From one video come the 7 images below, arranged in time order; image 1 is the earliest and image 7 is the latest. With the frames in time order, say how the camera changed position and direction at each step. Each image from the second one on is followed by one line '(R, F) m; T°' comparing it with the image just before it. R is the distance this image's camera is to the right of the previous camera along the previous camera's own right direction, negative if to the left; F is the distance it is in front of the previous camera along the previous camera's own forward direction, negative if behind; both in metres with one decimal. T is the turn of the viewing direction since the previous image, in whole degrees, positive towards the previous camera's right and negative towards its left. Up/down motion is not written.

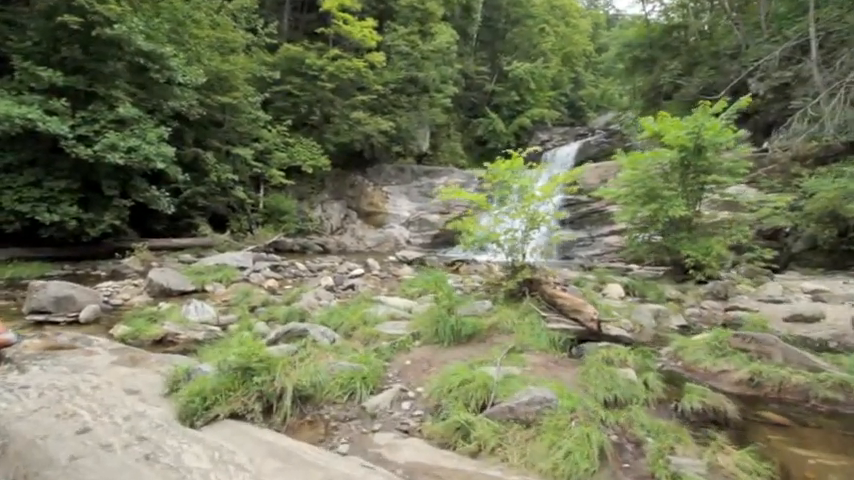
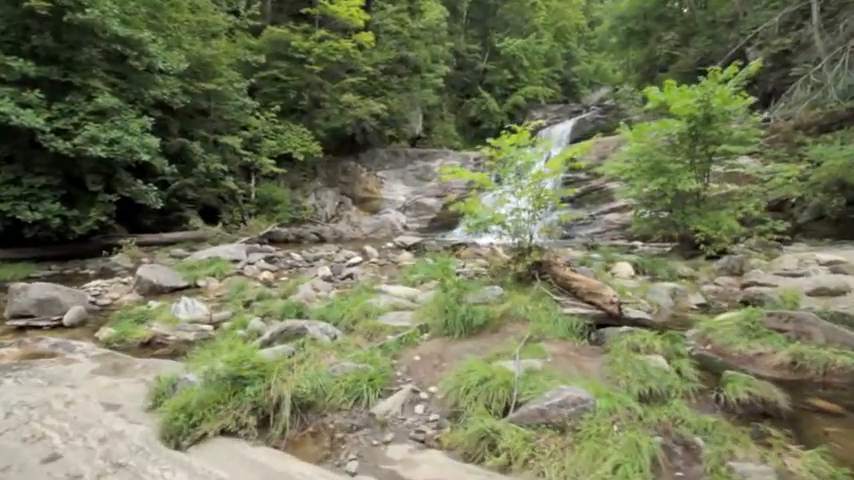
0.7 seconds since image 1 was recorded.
(-0.1, +0.3) m; +1°
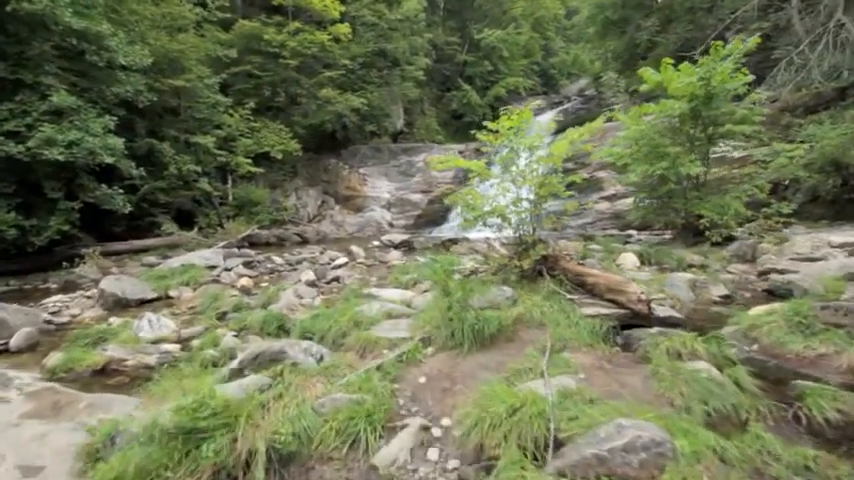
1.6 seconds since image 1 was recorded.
(-0.1, +0.6) m; +2°
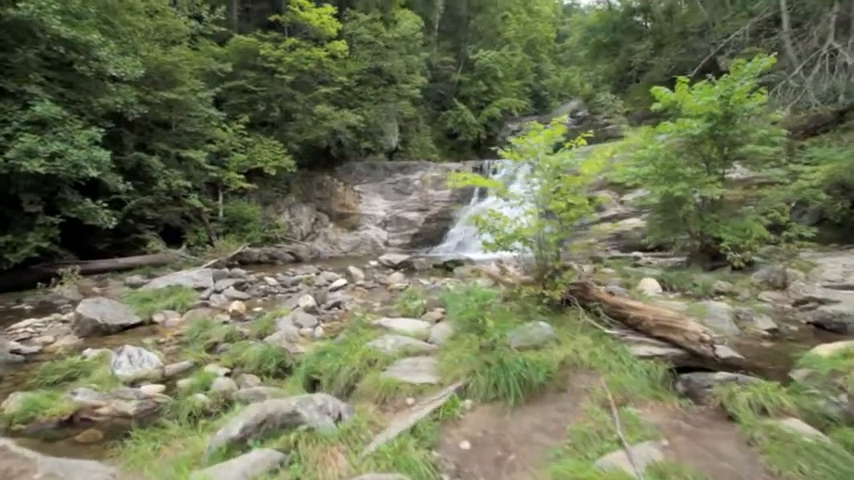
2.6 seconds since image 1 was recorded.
(-0.3, +0.5) m; +1°
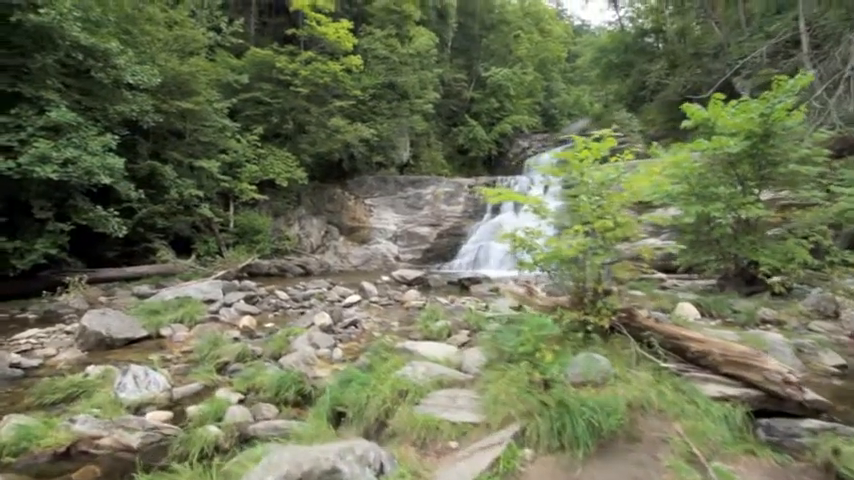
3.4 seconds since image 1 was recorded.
(-0.3, +0.3) m; -1°
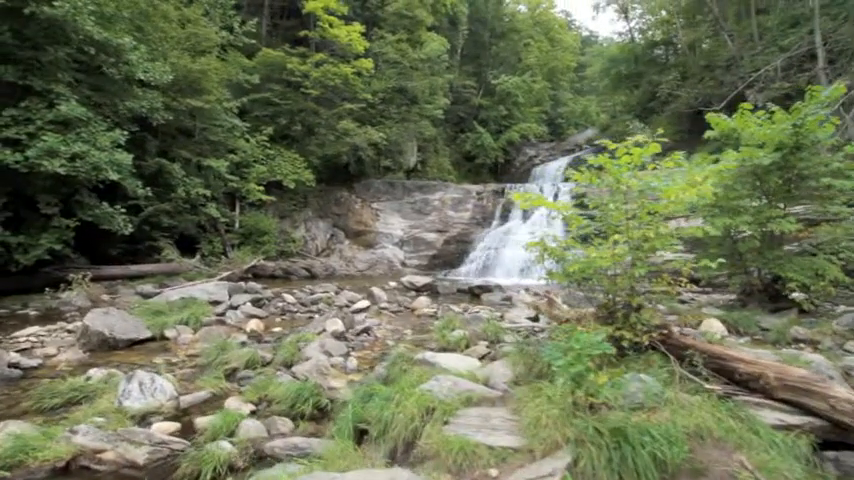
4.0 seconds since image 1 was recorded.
(-0.2, +0.2) m; 0°
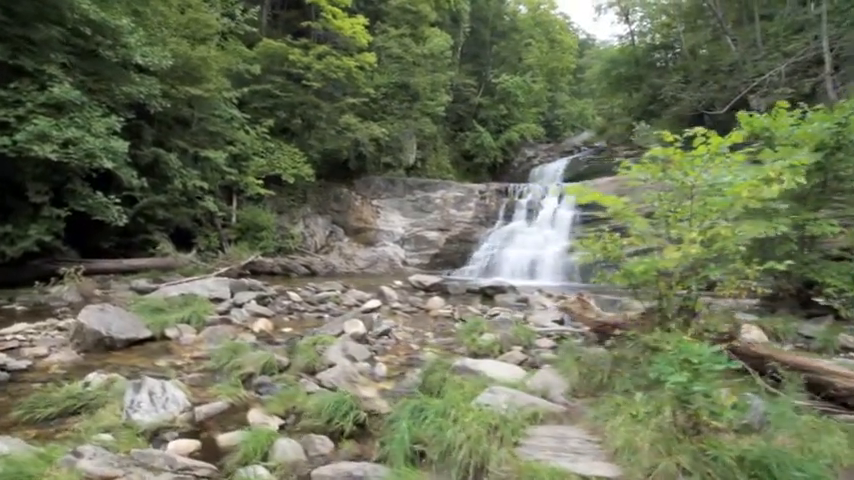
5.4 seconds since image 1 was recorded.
(-0.5, +0.4) m; +1°
